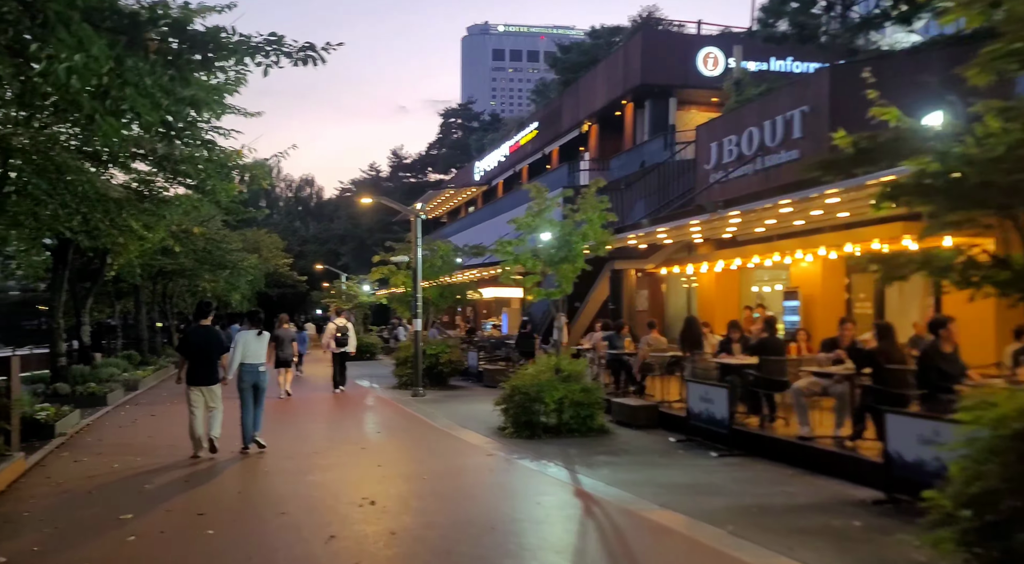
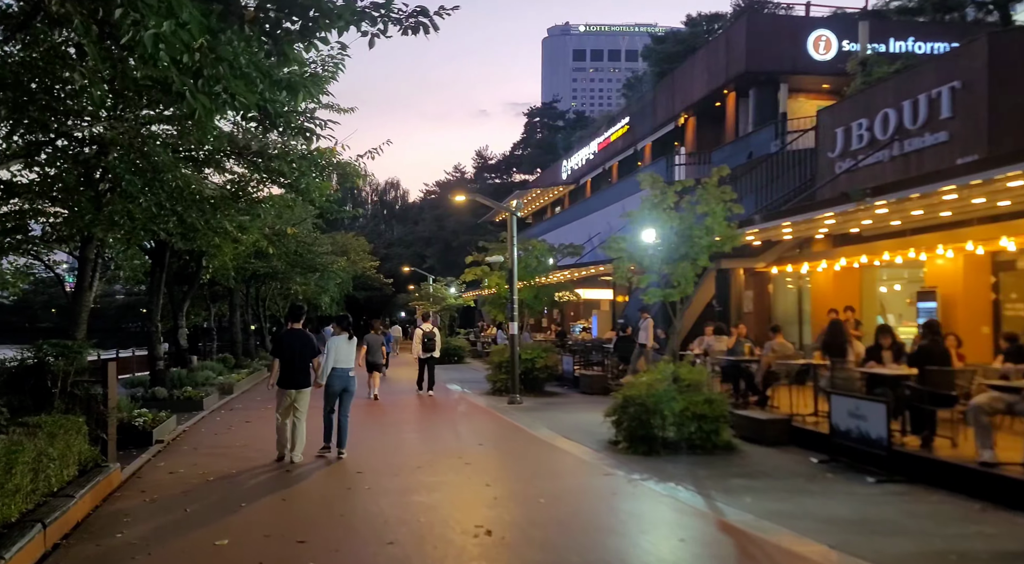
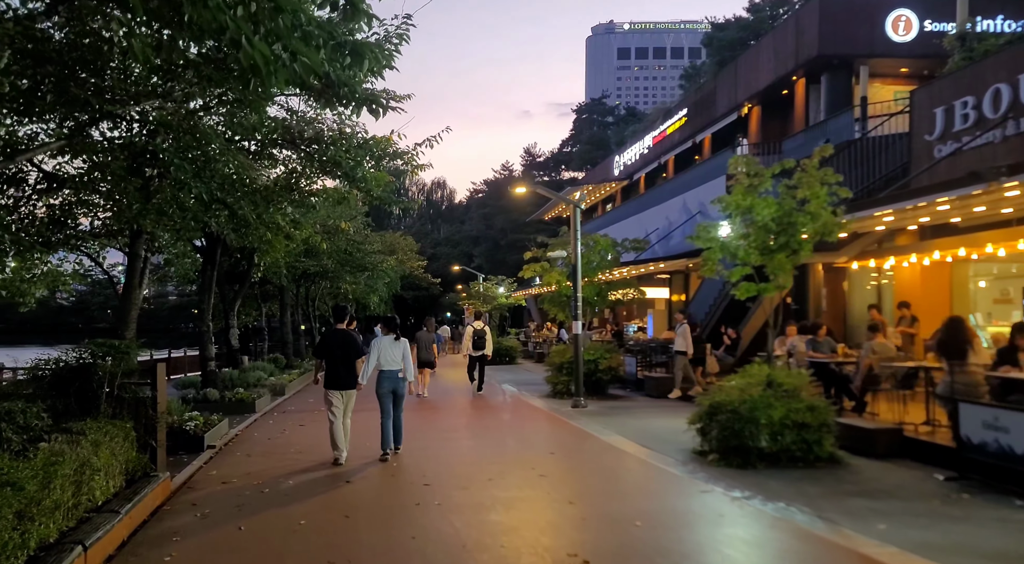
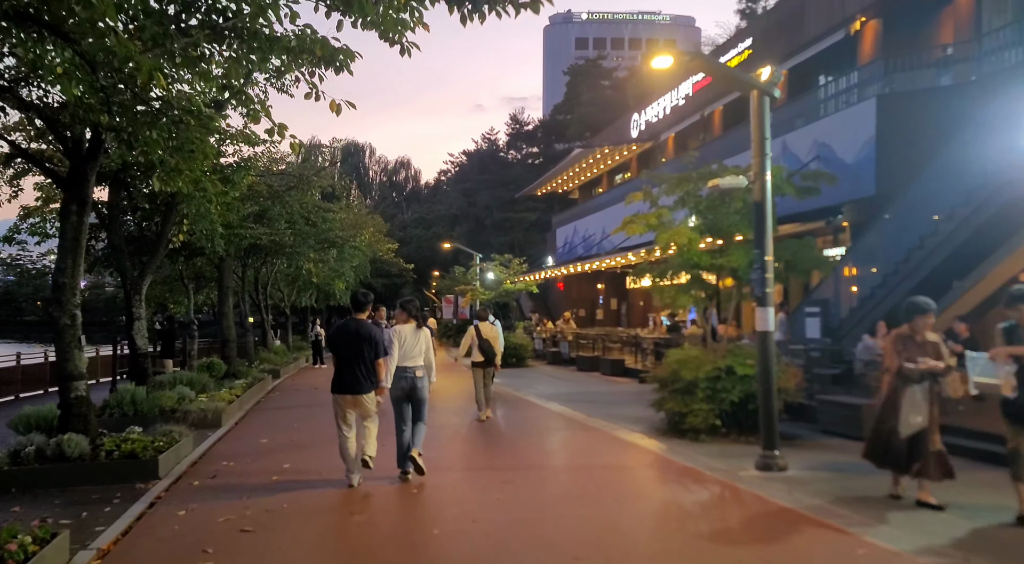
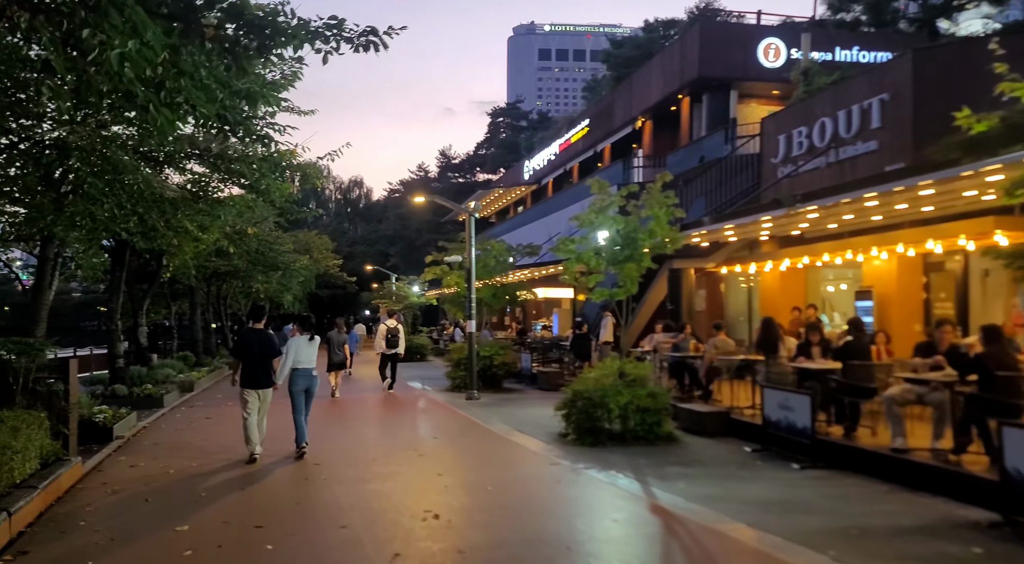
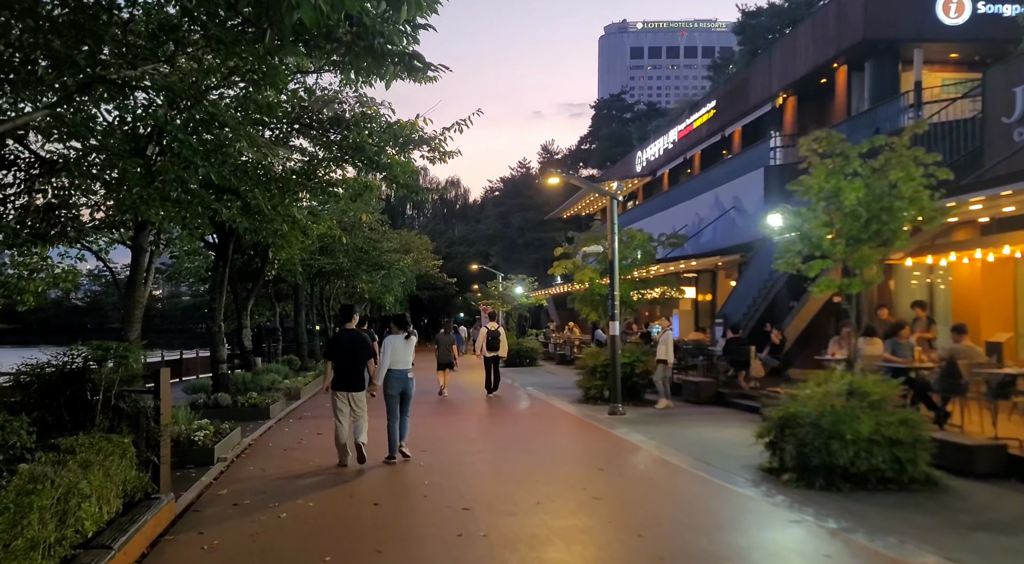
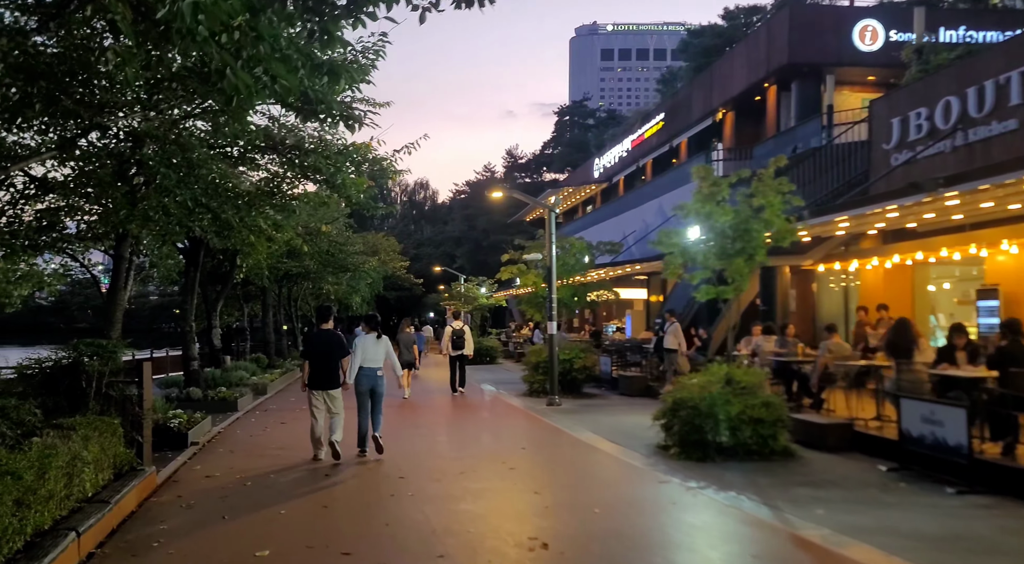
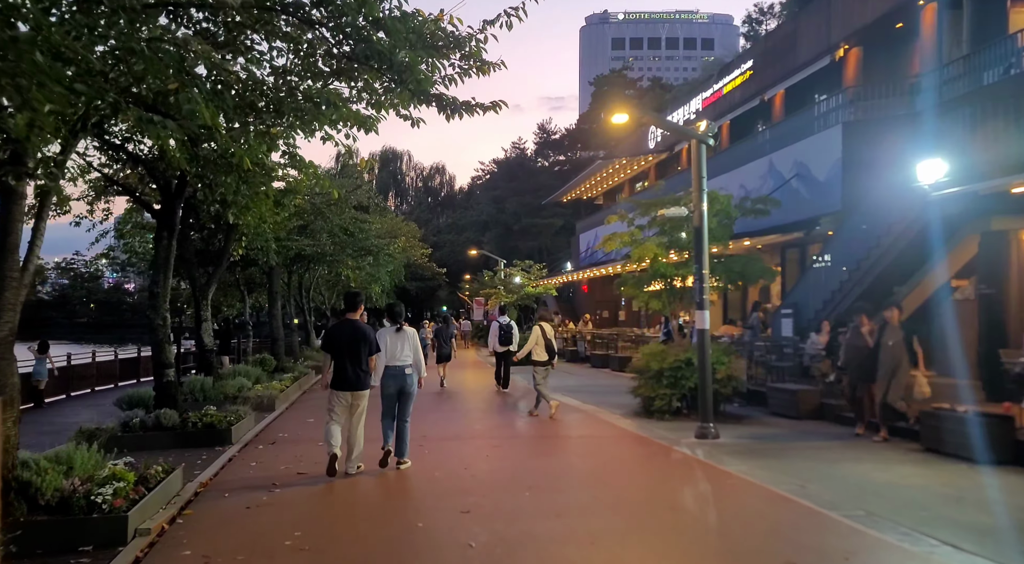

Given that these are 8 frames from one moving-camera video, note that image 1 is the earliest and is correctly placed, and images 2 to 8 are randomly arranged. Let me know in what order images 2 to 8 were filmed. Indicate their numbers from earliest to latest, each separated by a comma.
5, 2, 7, 3, 6, 8, 4
